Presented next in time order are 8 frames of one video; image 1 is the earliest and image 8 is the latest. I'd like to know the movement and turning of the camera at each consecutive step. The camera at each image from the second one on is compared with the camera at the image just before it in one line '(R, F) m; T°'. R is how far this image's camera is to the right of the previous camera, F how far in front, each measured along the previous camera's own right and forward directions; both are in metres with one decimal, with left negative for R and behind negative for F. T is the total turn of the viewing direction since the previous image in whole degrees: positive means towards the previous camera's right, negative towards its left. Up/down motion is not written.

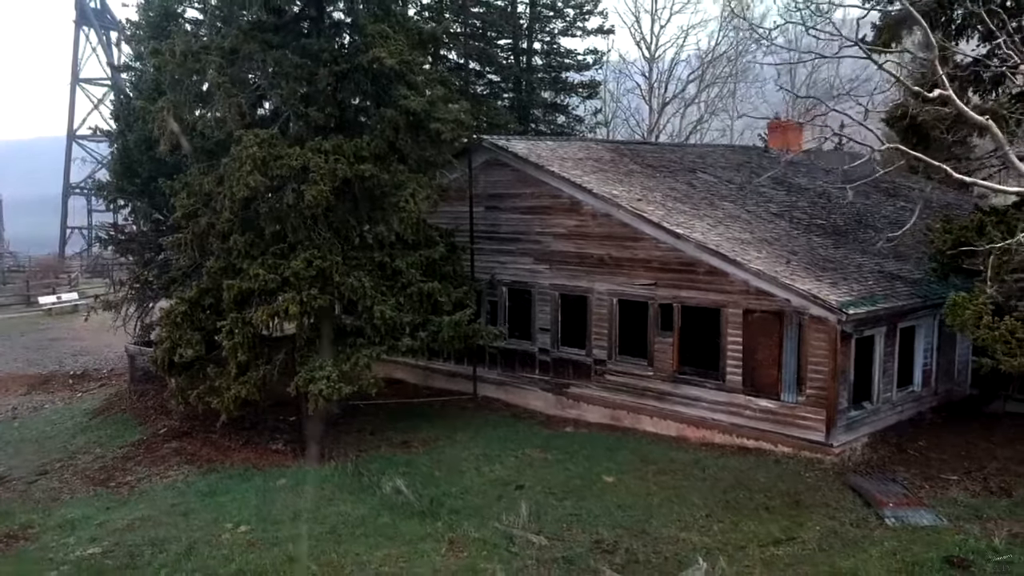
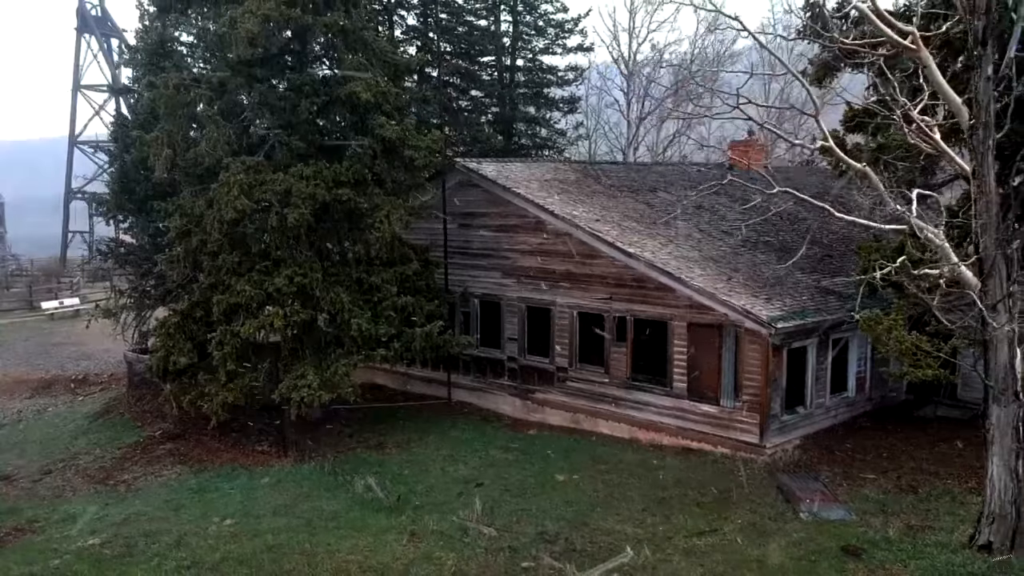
(+0.5, -1.3) m; 0°
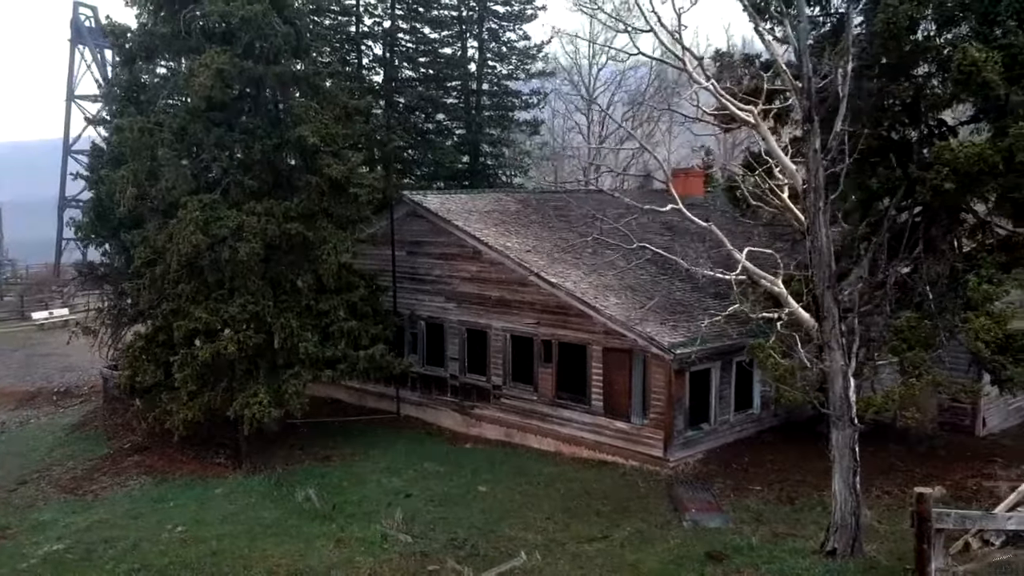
(+1.0, -1.5) m; 0°
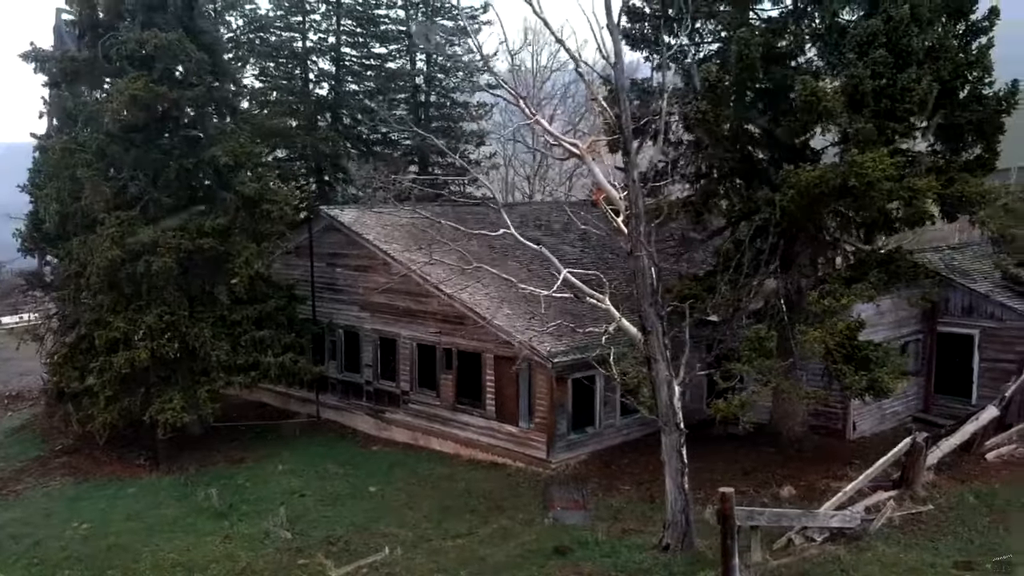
(+1.6, -1.0) m; 0°
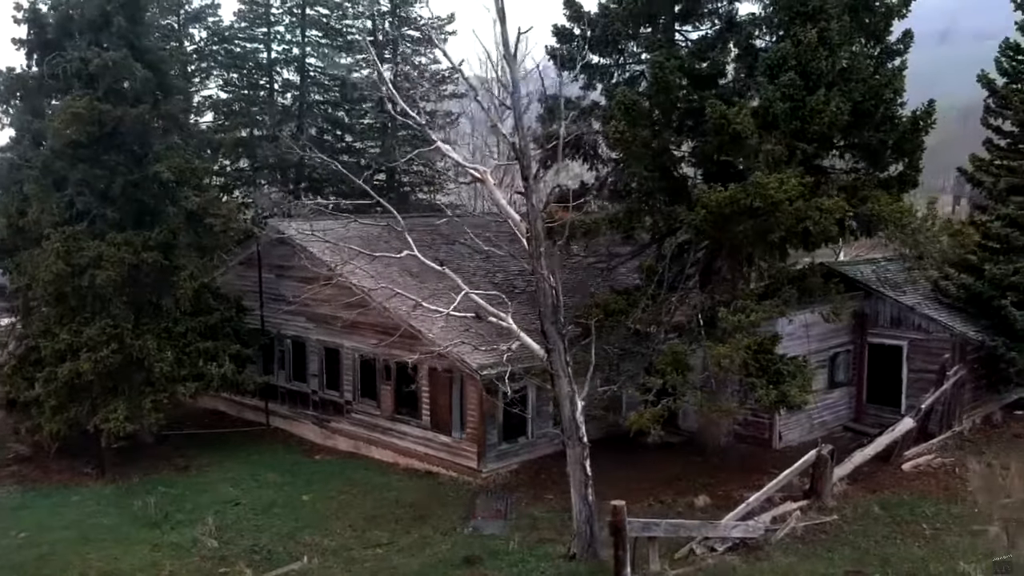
(+1.1, -0.4) m; 0°
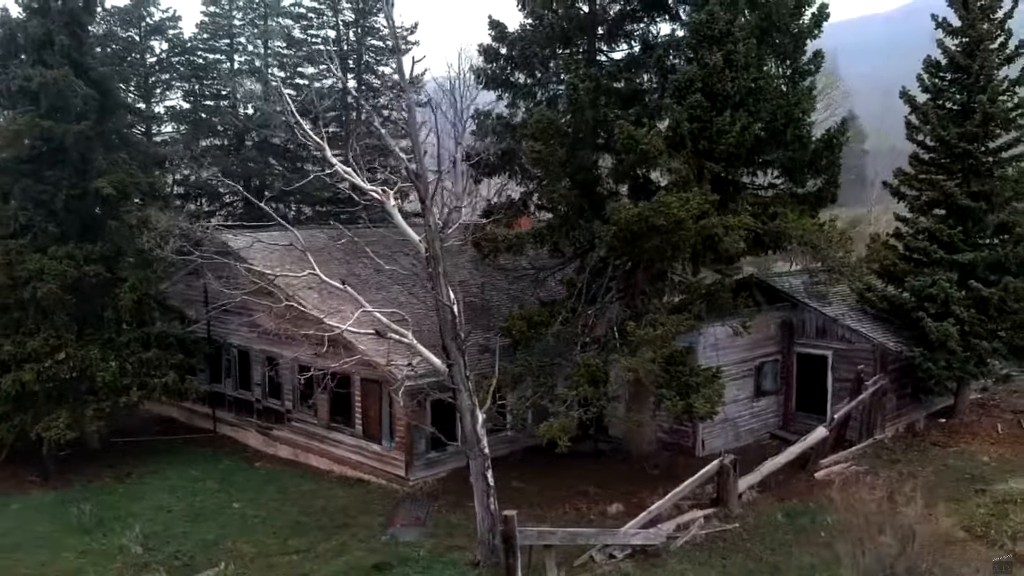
(+1.1, -0.5) m; 0°
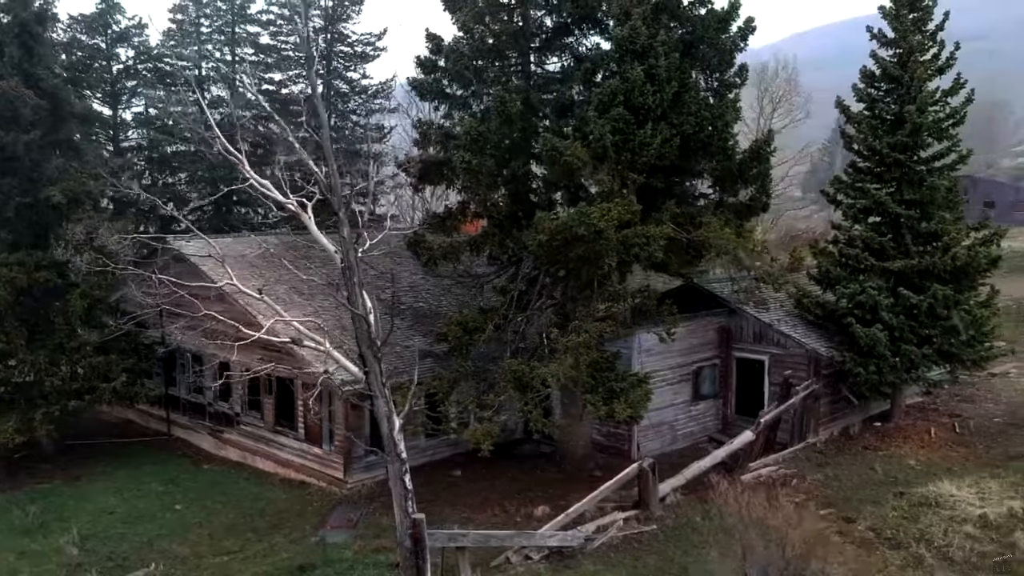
(+1.0, -0.4) m; 0°
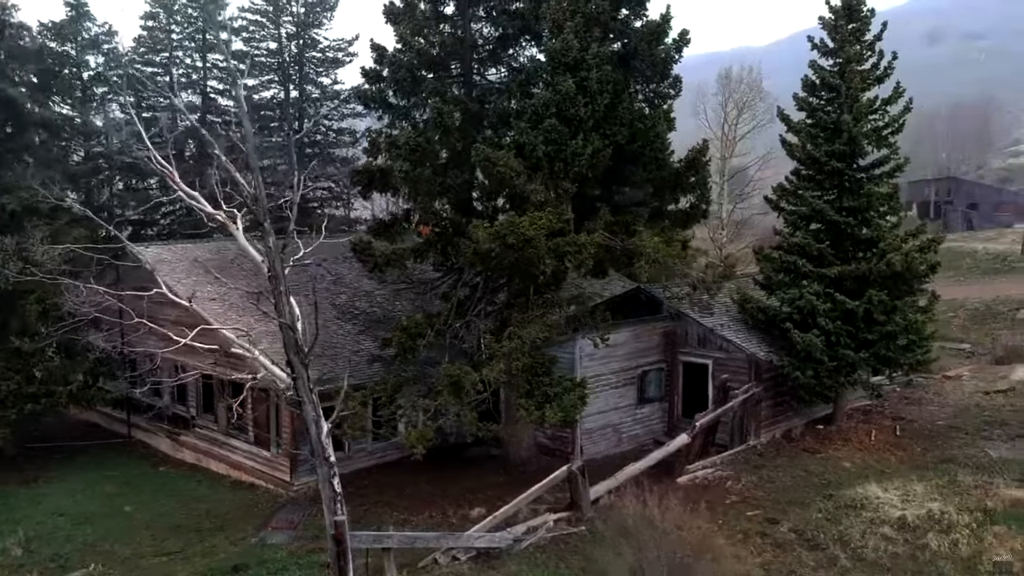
(+0.9, -0.4) m; 0°
